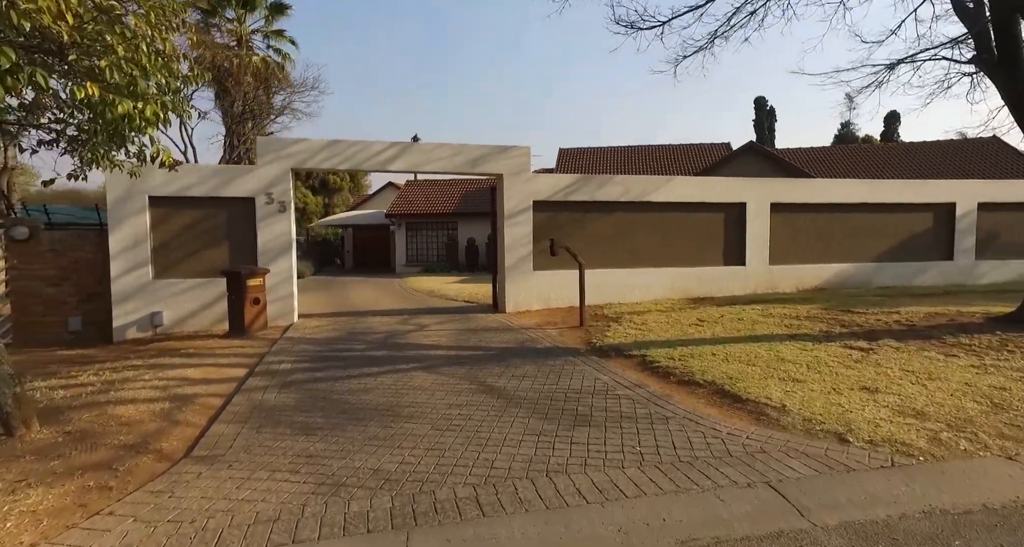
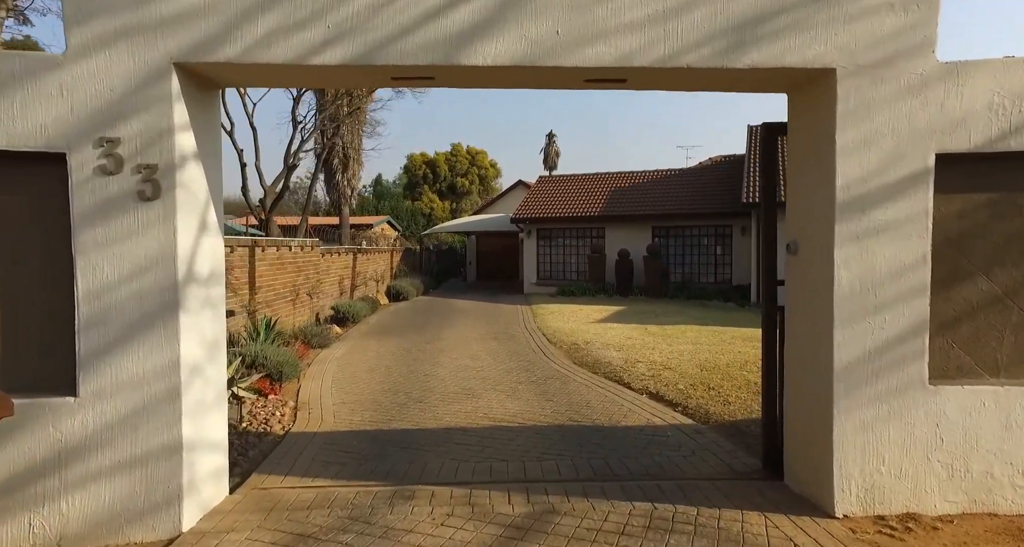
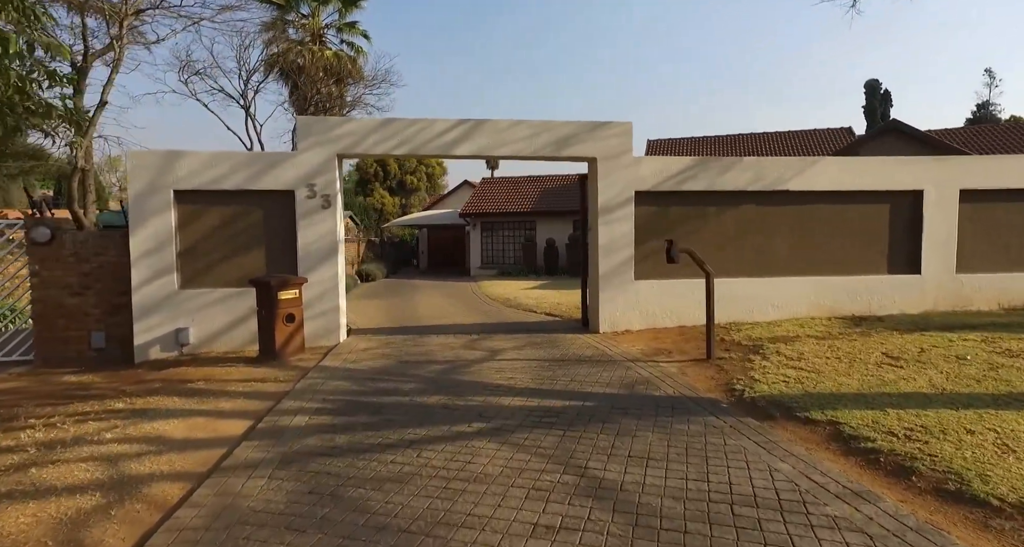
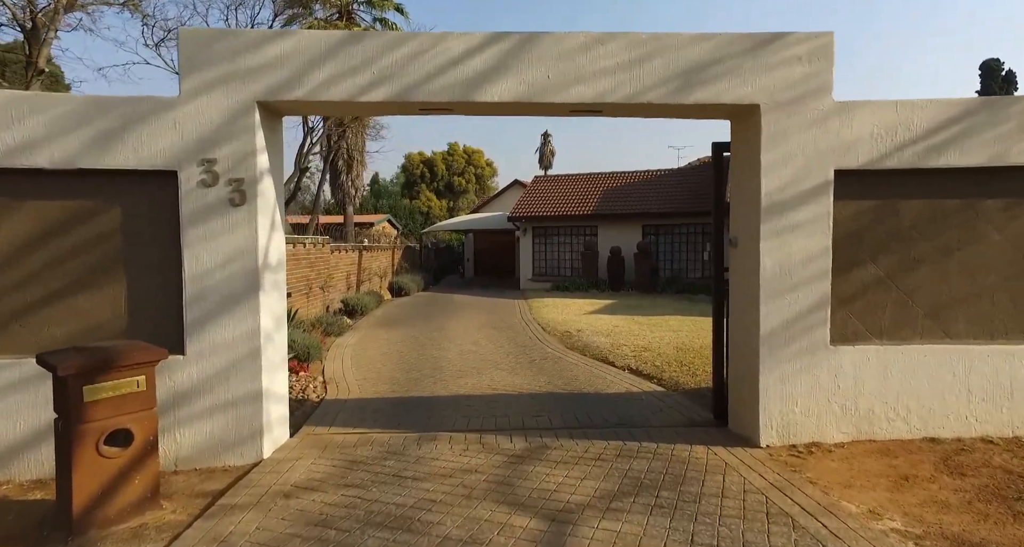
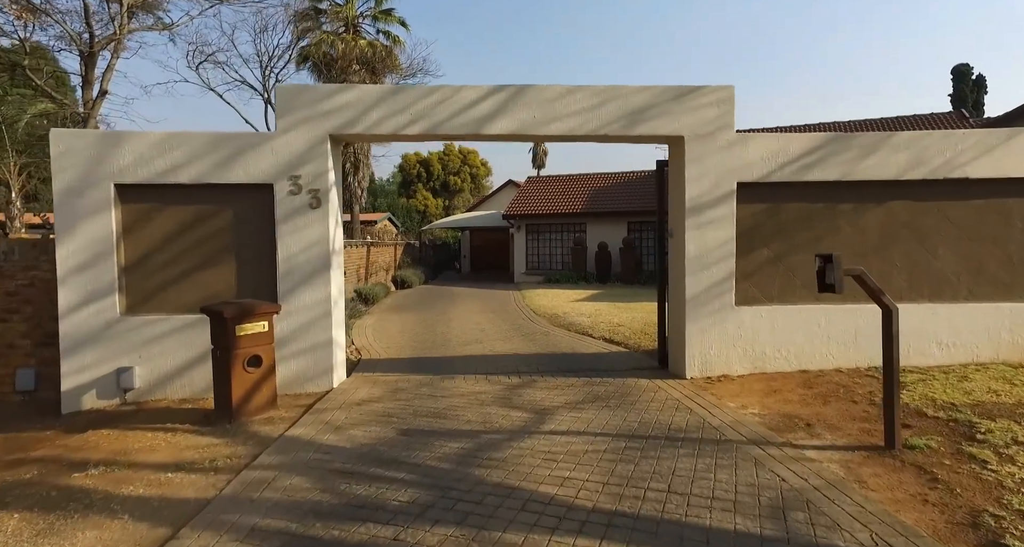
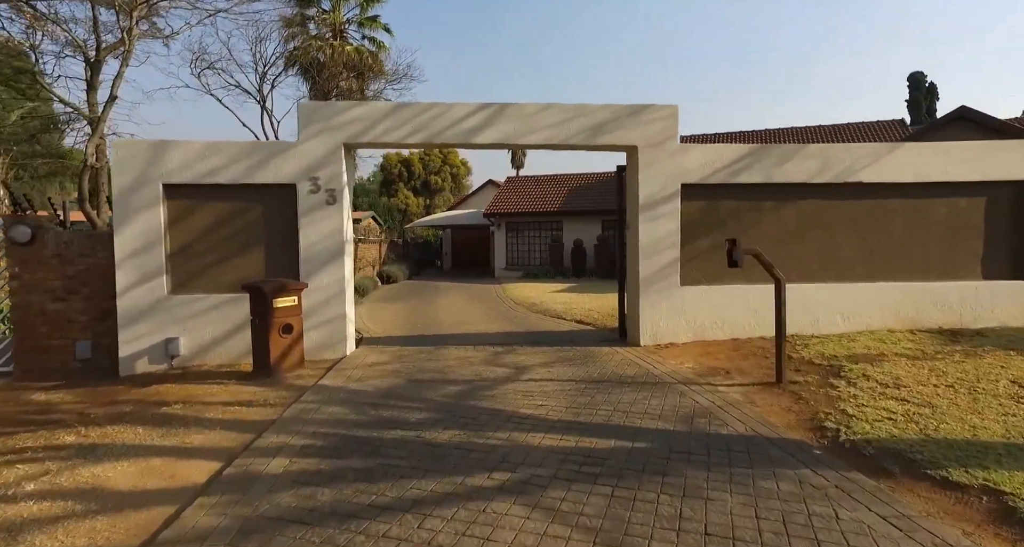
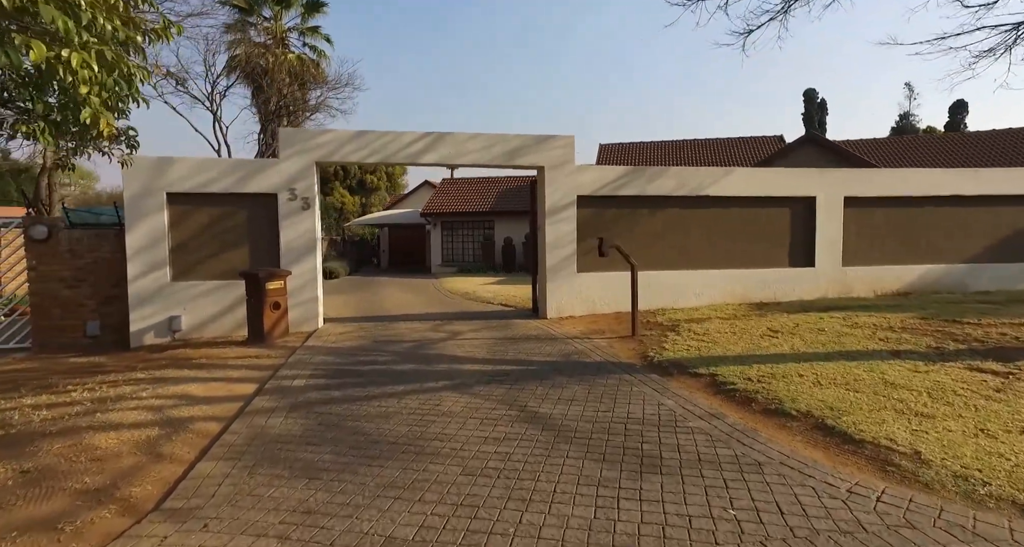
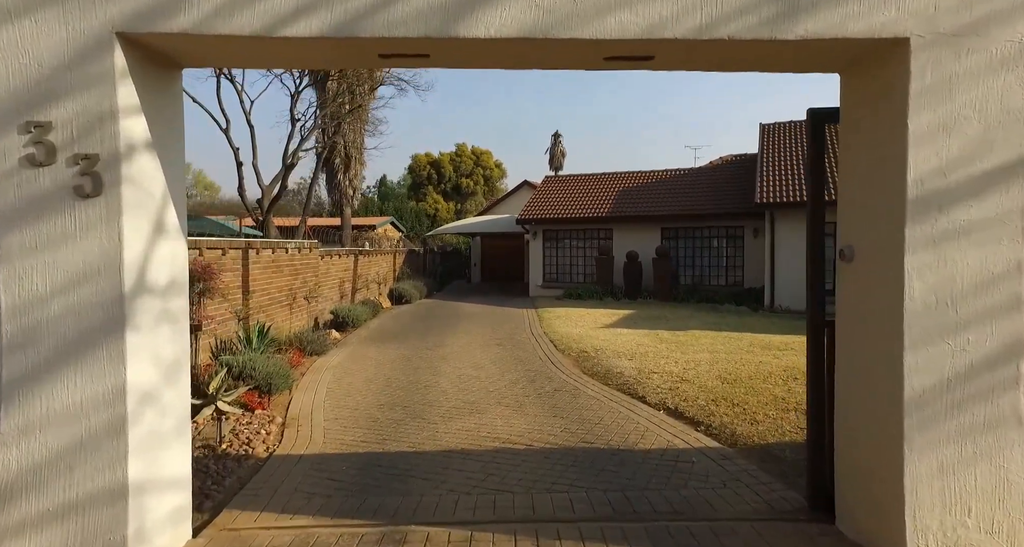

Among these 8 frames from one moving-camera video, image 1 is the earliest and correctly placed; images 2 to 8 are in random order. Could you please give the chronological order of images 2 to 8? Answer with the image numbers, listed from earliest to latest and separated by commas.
7, 3, 6, 5, 4, 2, 8
